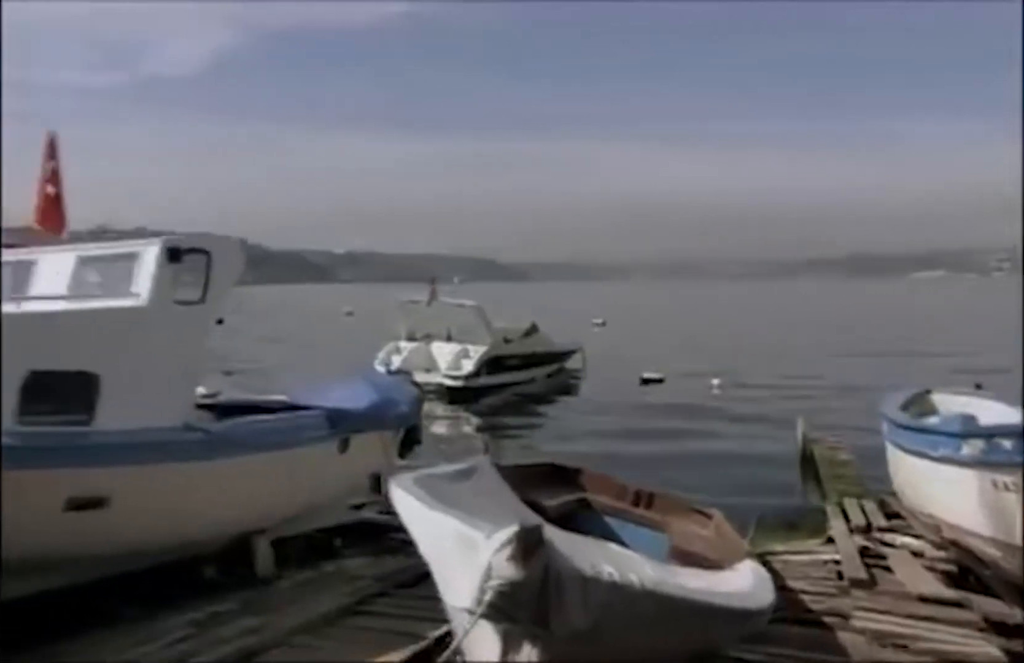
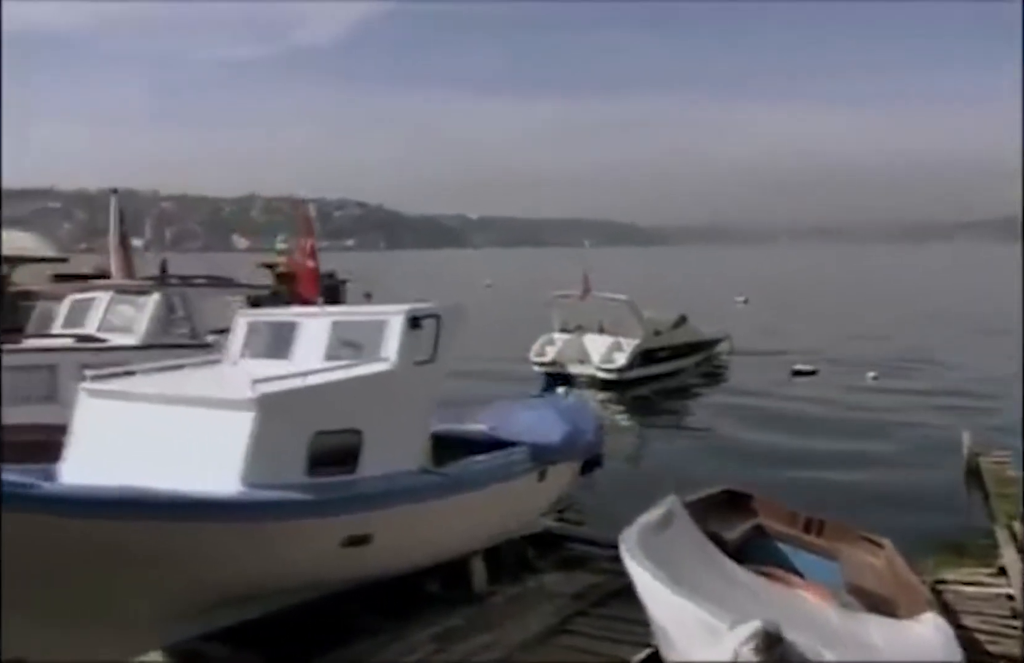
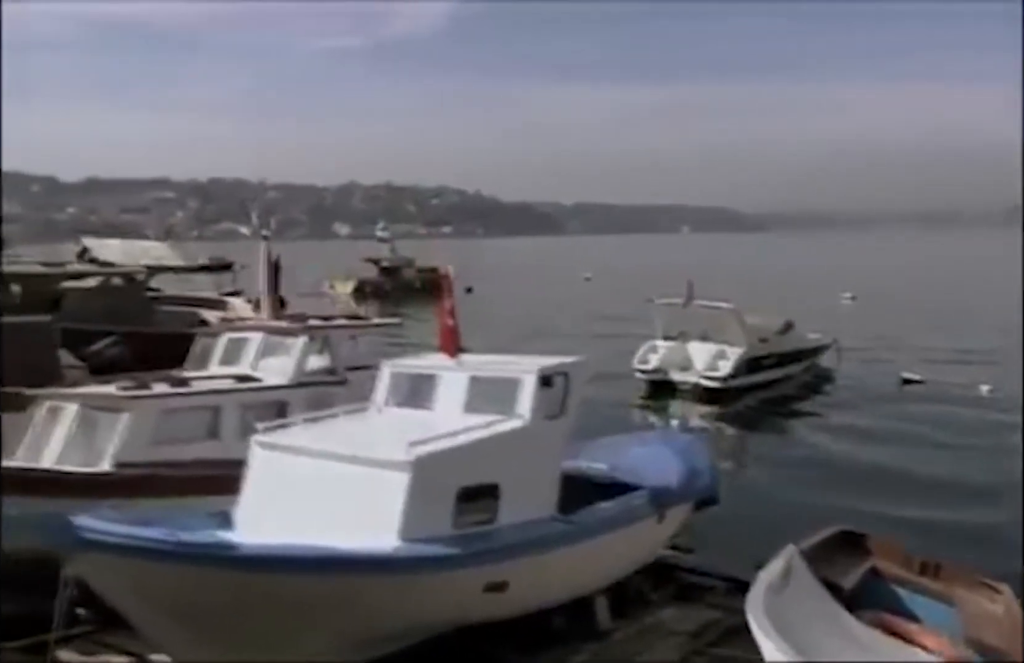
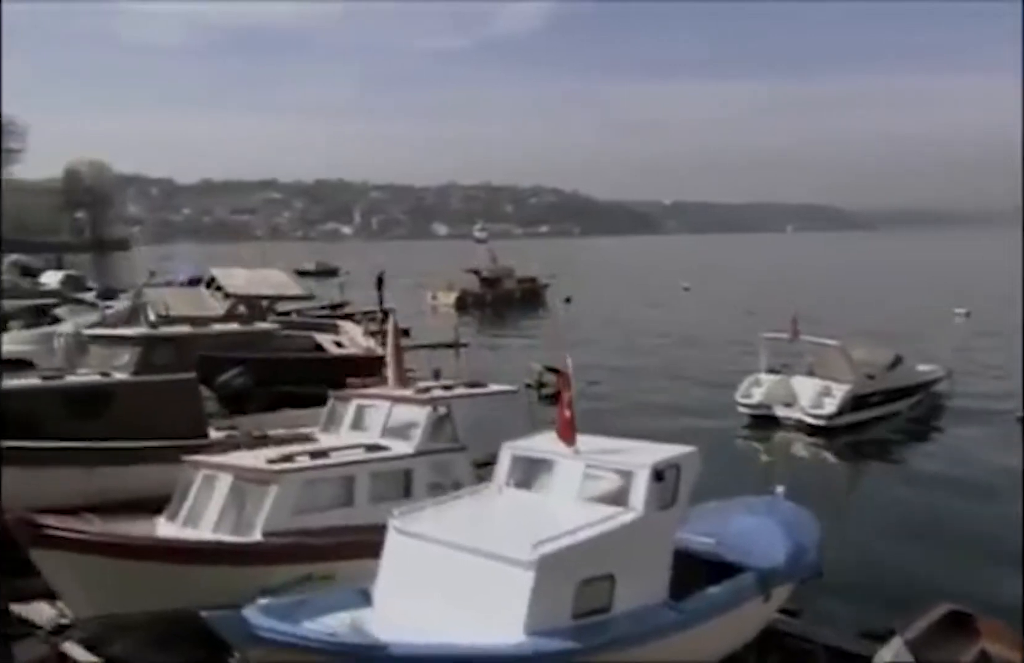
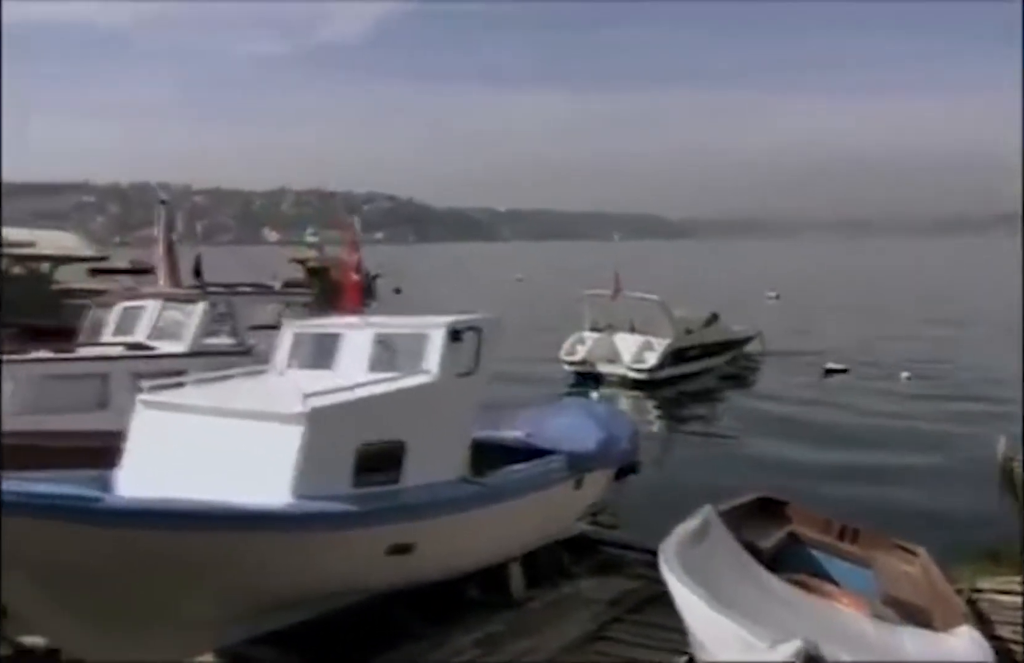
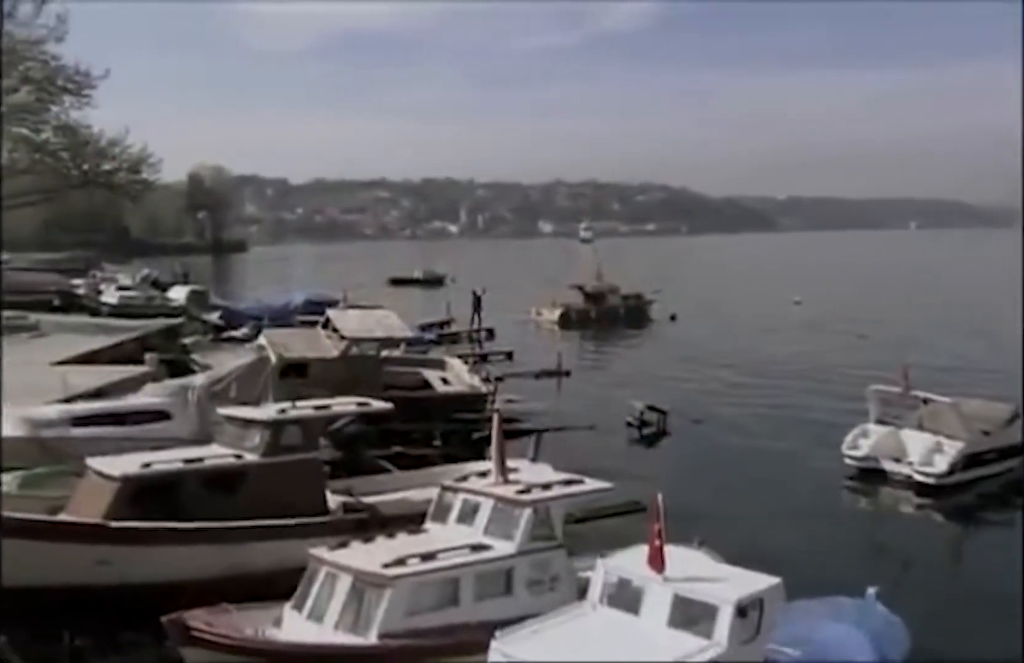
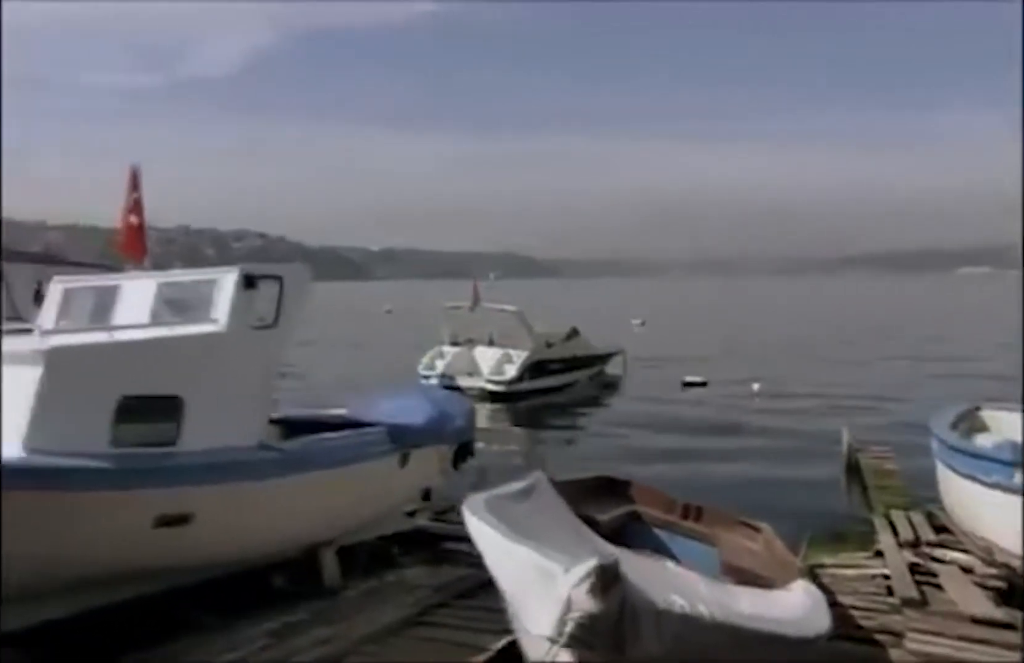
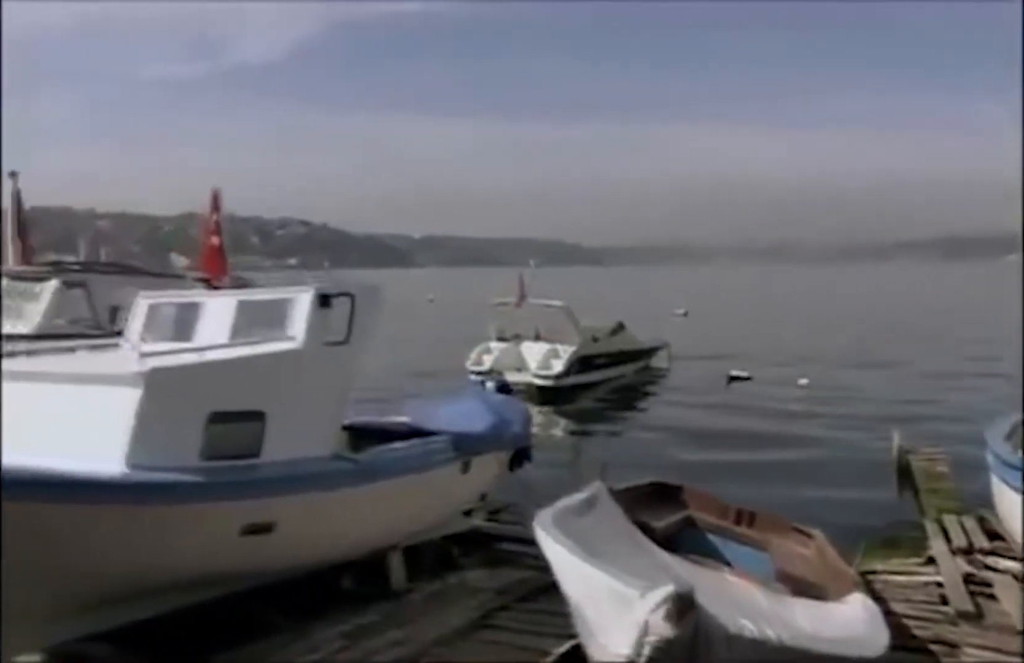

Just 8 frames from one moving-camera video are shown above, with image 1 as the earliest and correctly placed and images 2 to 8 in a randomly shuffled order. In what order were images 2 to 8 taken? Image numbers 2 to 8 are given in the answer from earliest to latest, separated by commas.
7, 8, 2, 5, 3, 4, 6
